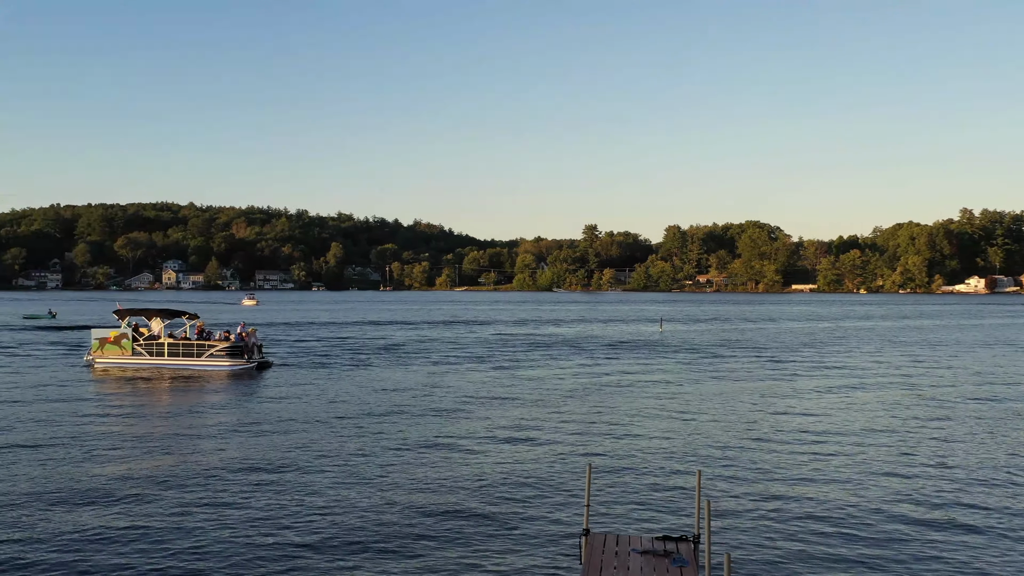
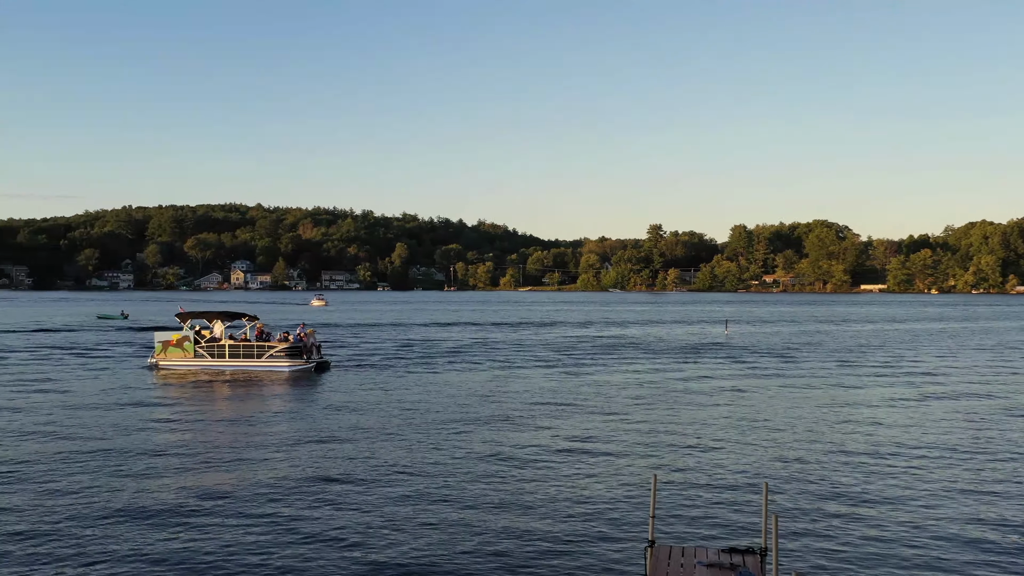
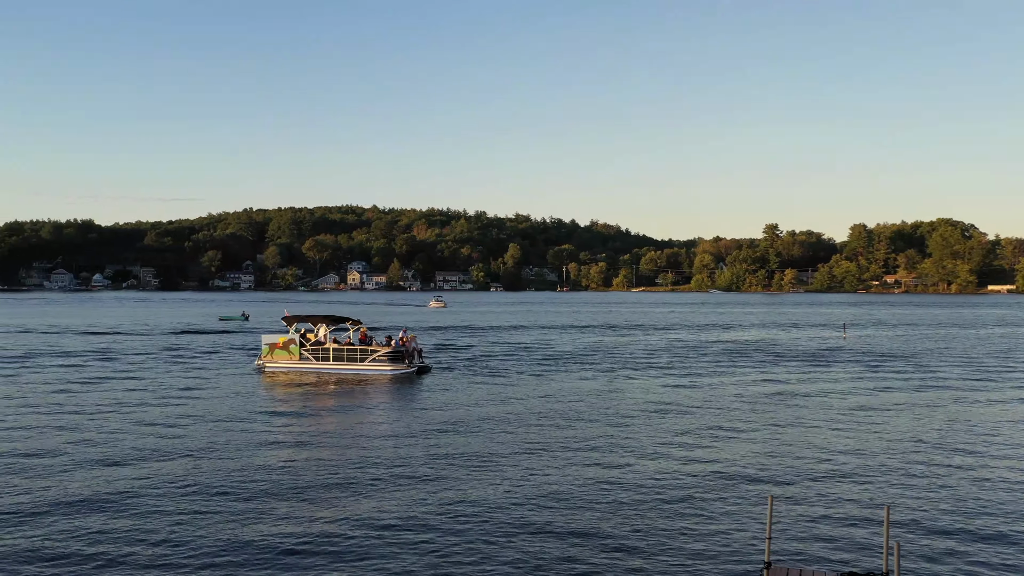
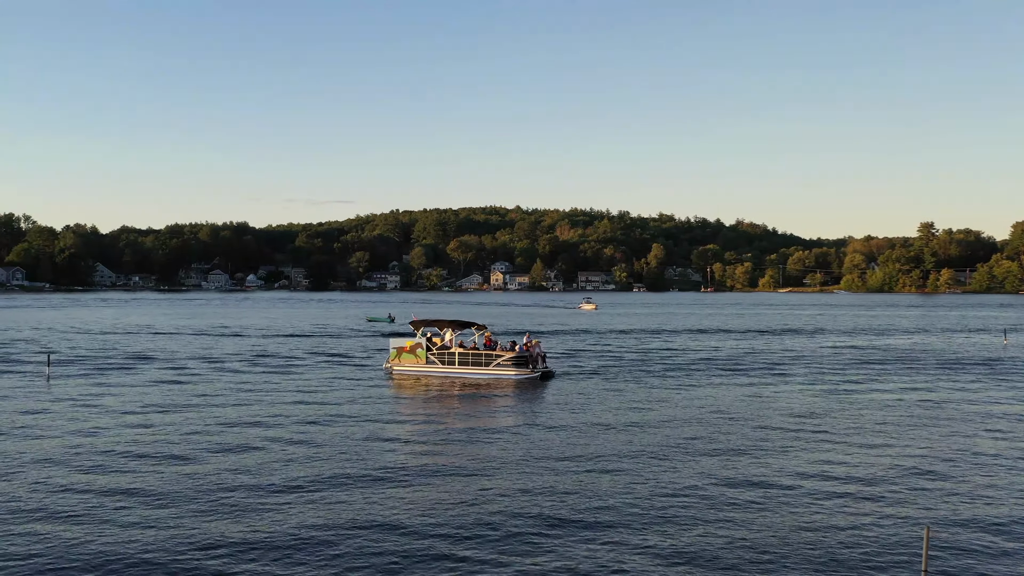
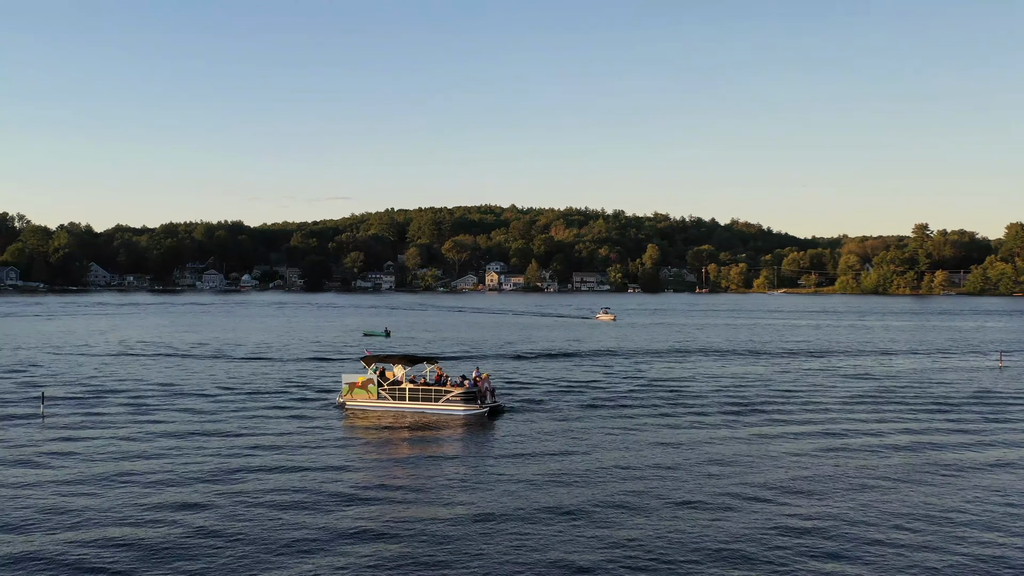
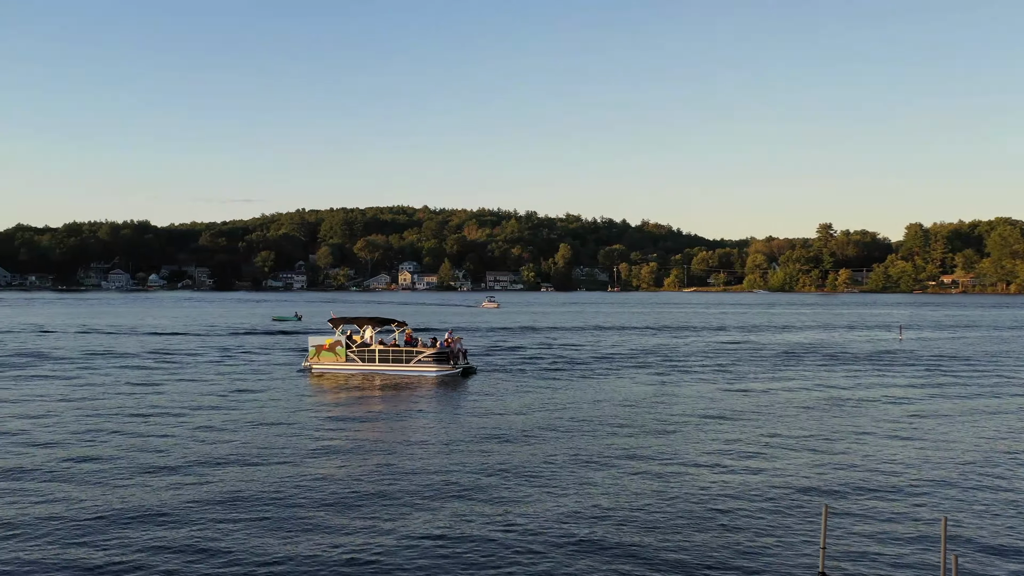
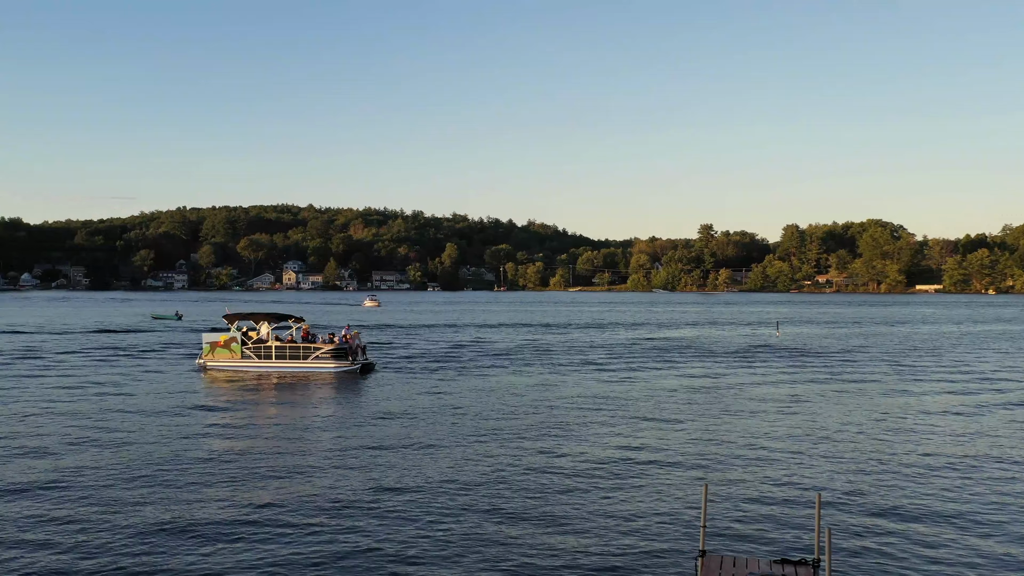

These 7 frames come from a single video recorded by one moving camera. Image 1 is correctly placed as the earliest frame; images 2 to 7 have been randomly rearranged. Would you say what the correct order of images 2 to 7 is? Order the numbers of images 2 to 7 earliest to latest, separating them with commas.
2, 7, 3, 6, 4, 5
